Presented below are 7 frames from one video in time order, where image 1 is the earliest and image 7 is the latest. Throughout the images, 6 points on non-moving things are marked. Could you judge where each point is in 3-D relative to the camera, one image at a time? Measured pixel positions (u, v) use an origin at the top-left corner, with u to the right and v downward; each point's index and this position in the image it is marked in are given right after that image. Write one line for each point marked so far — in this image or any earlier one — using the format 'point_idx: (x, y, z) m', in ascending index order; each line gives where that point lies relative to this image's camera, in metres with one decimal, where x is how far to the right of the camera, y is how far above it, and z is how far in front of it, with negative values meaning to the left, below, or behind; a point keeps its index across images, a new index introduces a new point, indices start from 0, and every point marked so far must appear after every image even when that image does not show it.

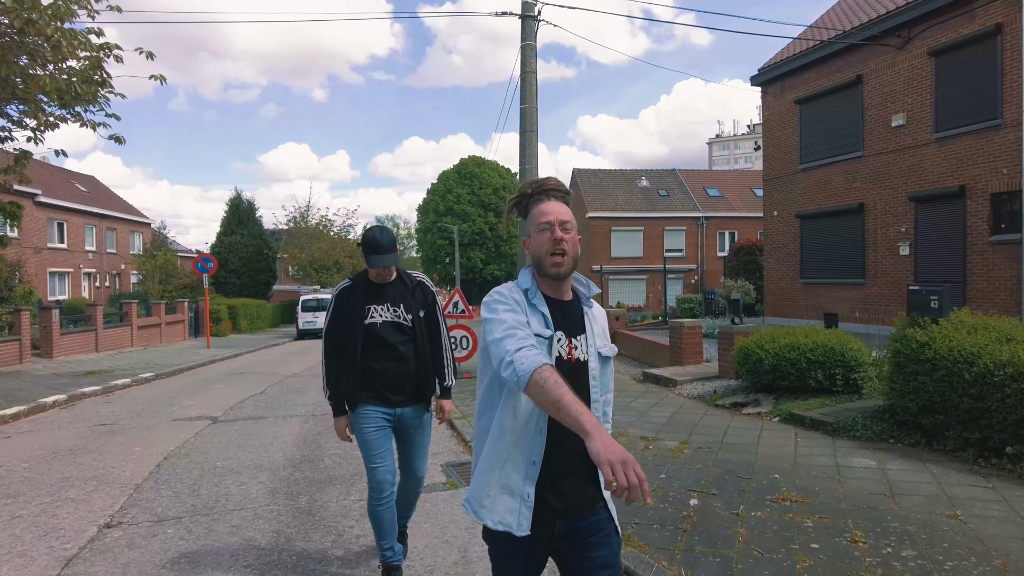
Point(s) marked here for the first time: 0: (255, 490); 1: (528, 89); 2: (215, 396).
0: (-2.0, -1.6, +5.2) m
1: (+0.3, +3.2, +10.7) m
2: (-4.7, -1.7, +10.5) m
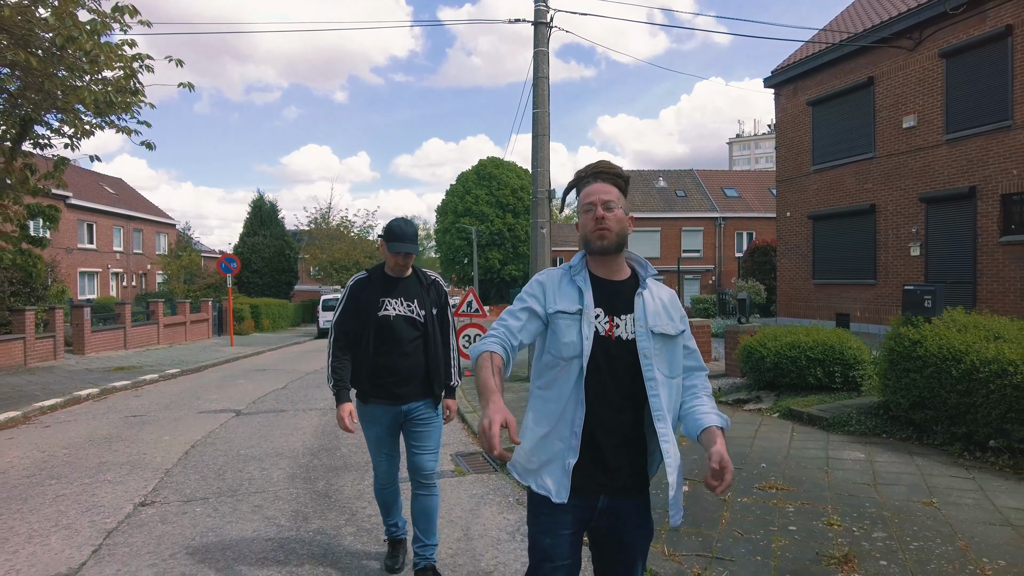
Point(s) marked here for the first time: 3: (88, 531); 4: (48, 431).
0: (-2.0, -1.6, +5.6) m
1: (+0.5, +3.2, +11.0) m
2: (-4.5, -1.7, +11.0) m
3: (-2.7, -1.6, +4.3) m
4: (-5.5, -1.7, +7.8) m
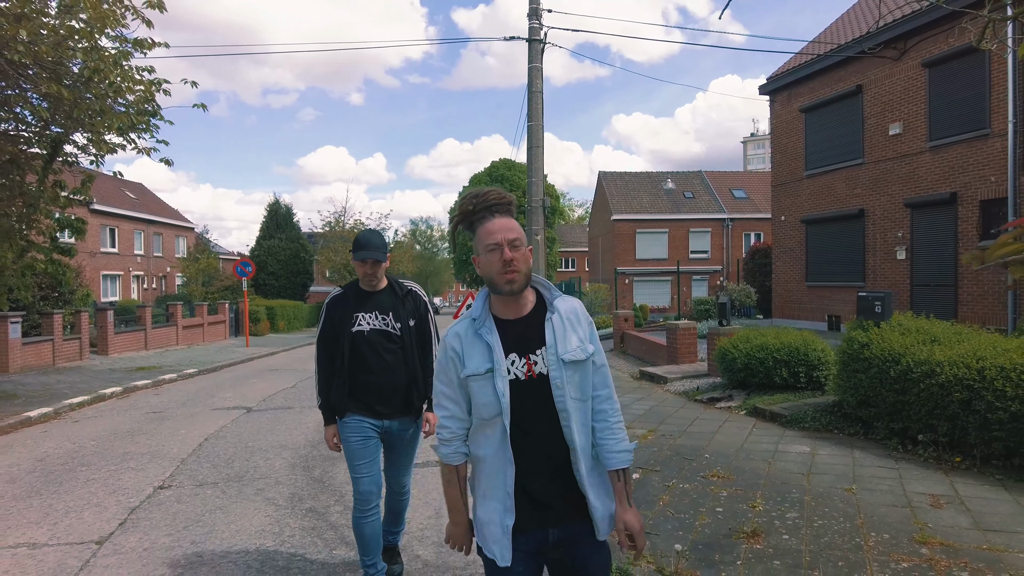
0: (-2.2, -1.7, +6.3) m
1: (+0.4, +3.2, +11.6) m
2: (-4.6, -1.8, +11.7) m
3: (-3.0, -1.7, +5.0) m
4: (-5.6, -1.8, +8.6) m
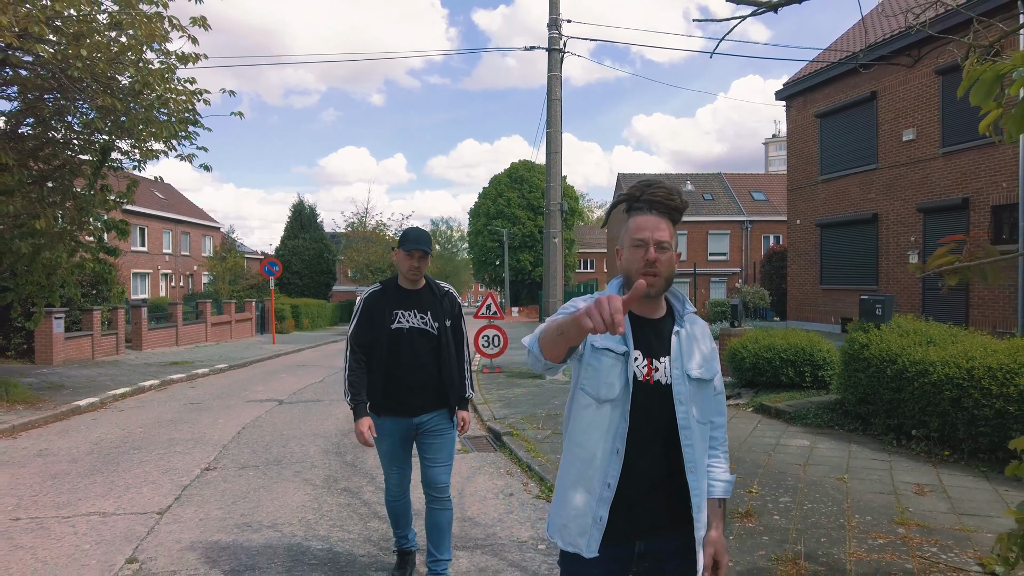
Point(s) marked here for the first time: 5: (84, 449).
0: (-2.1, -1.7, +6.8) m
1: (+0.7, +3.1, +12.0) m
2: (-4.3, -1.8, +12.3) m
3: (-2.9, -1.7, +5.5) m
4: (-5.4, -1.8, +9.2) m
5: (-4.5, -1.7, +6.9) m
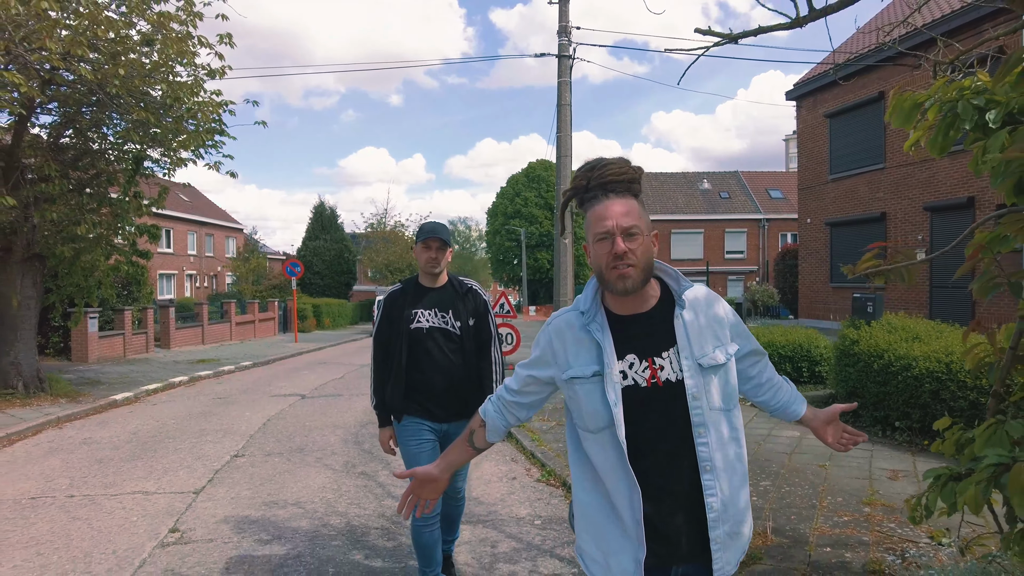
0: (-2.0, -1.7, +7.3) m
1: (+0.9, +3.2, +12.5) m
2: (-4.1, -1.8, +12.9) m
3: (-2.8, -1.7, +6.1) m
4: (-5.3, -1.8, +9.8) m
5: (-4.4, -1.7, +7.5) m
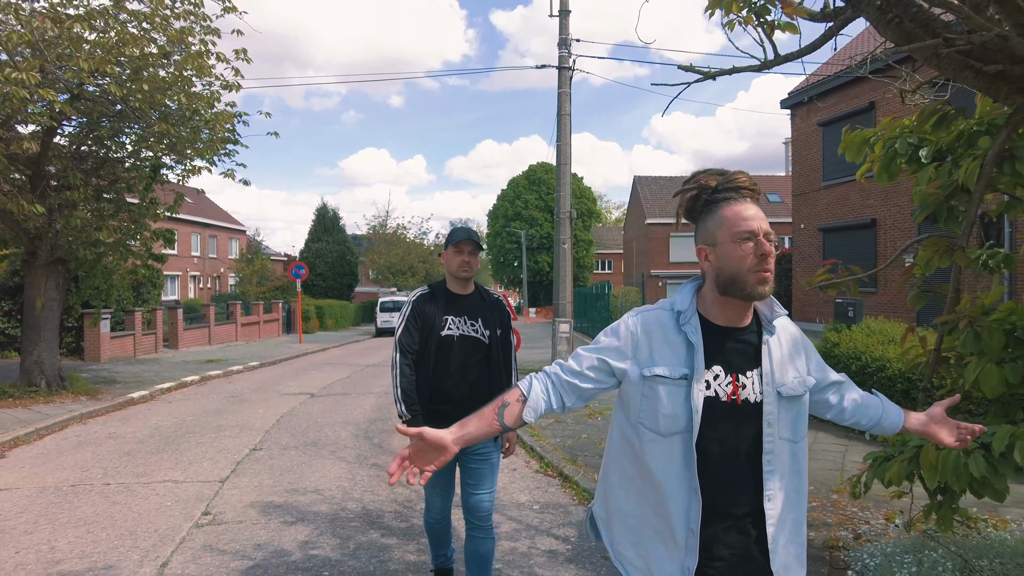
0: (-2.0, -1.7, +7.8) m
1: (+1.0, +3.1, +12.9) m
2: (-4.1, -1.9, +13.3) m
3: (-2.8, -1.7, +6.5) m
4: (-5.3, -1.8, +10.2) m
5: (-4.4, -1.8, +8.0) m
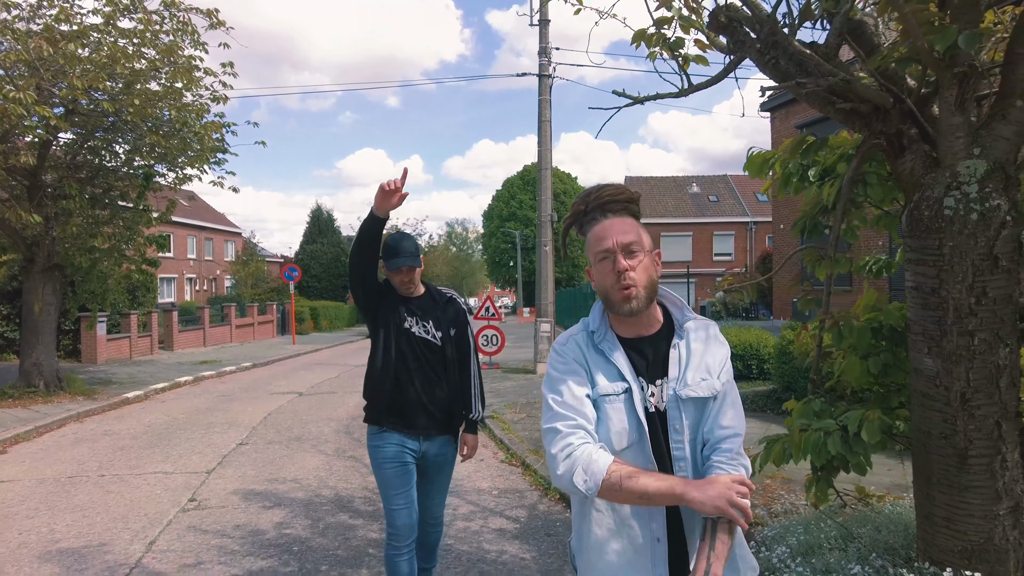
0: (-2.3, -1.8, +8.2) m
1: (+0.6, +3.1, +13.4) m
2: (-4.4, -1.9, +13.8) m
3: (-3.2, -1.8, +7.0) m
4: (-5.6, -1.9, +10.7) m
5: (-4.8, -1.8, +8.4) m
